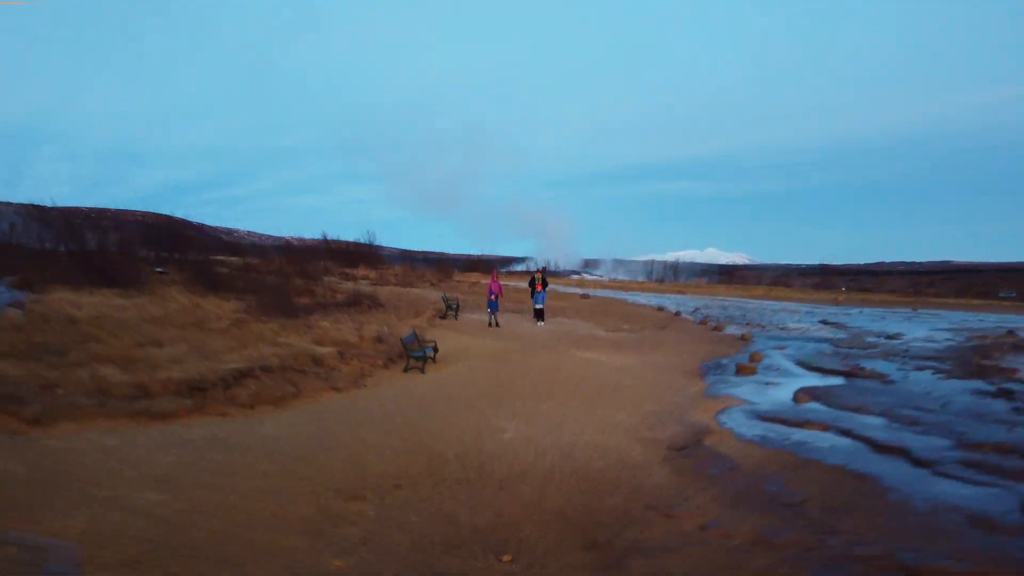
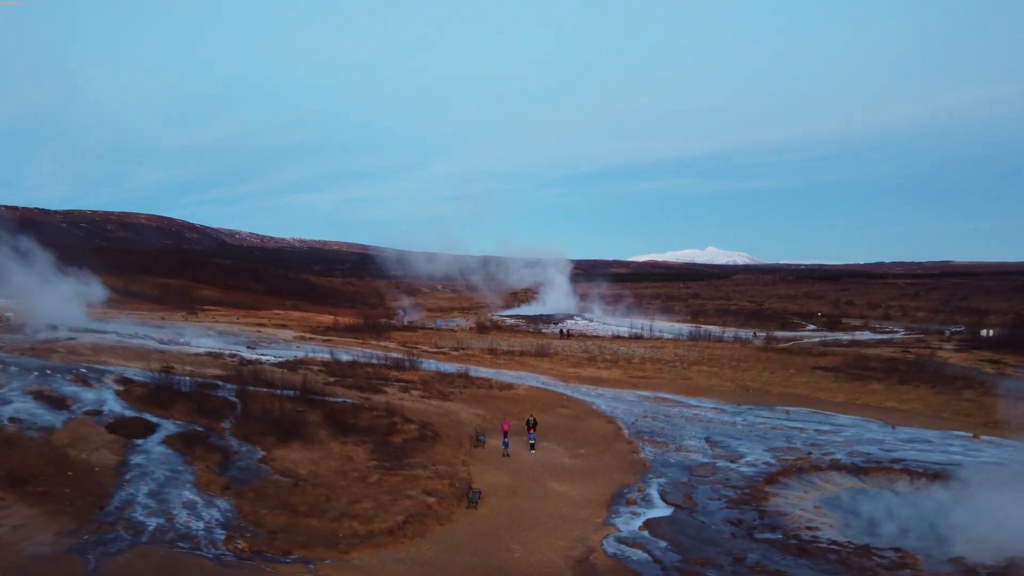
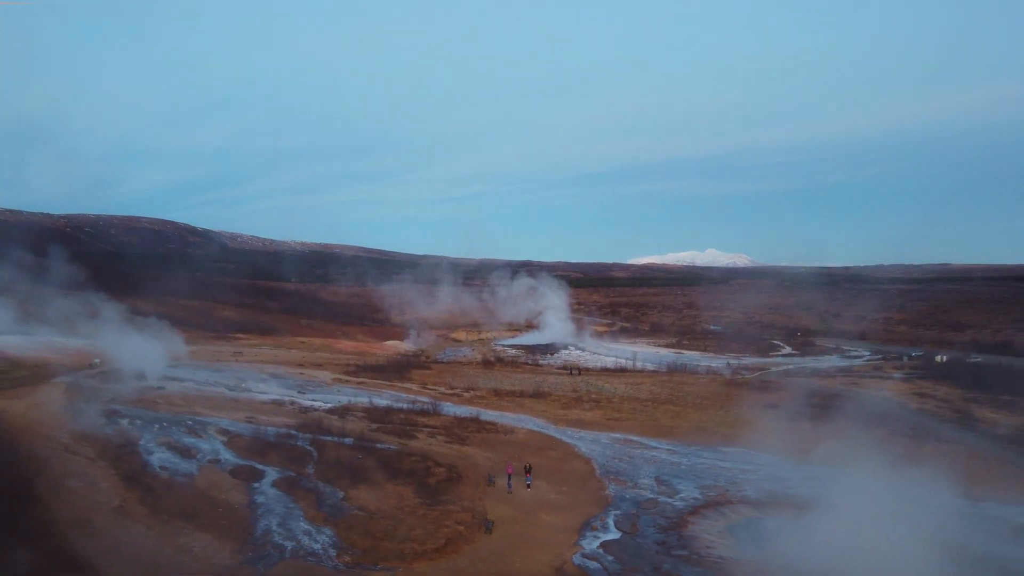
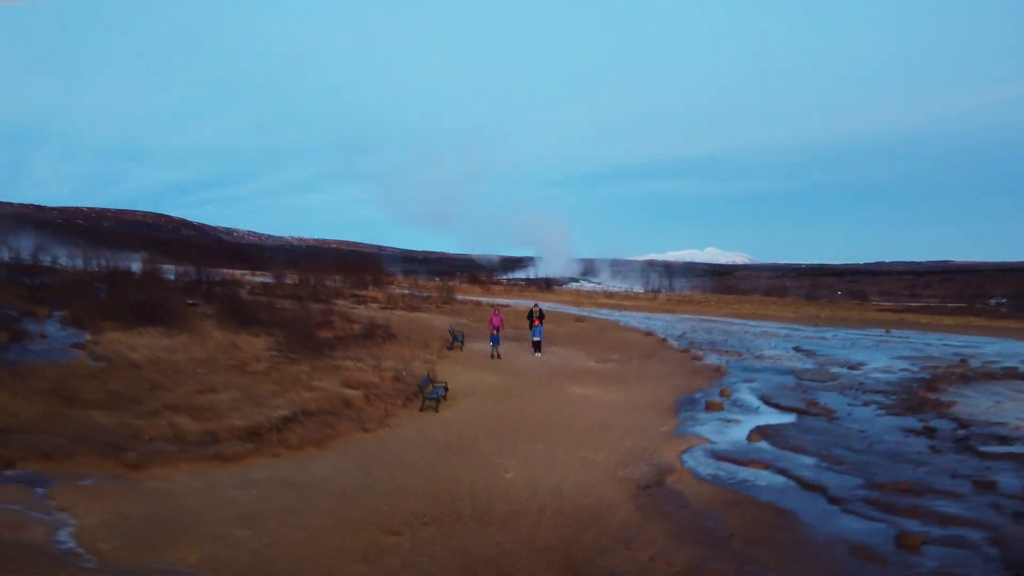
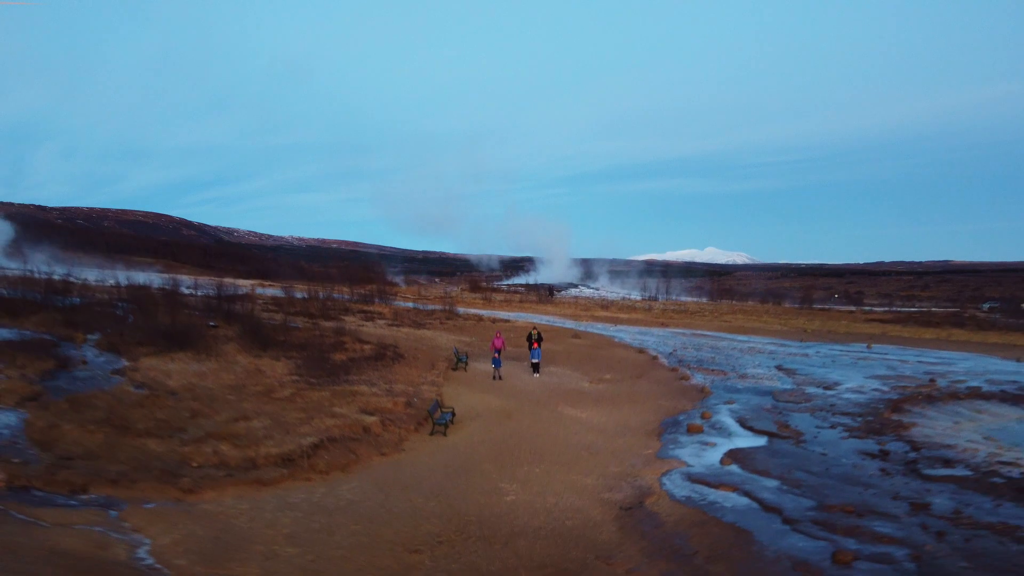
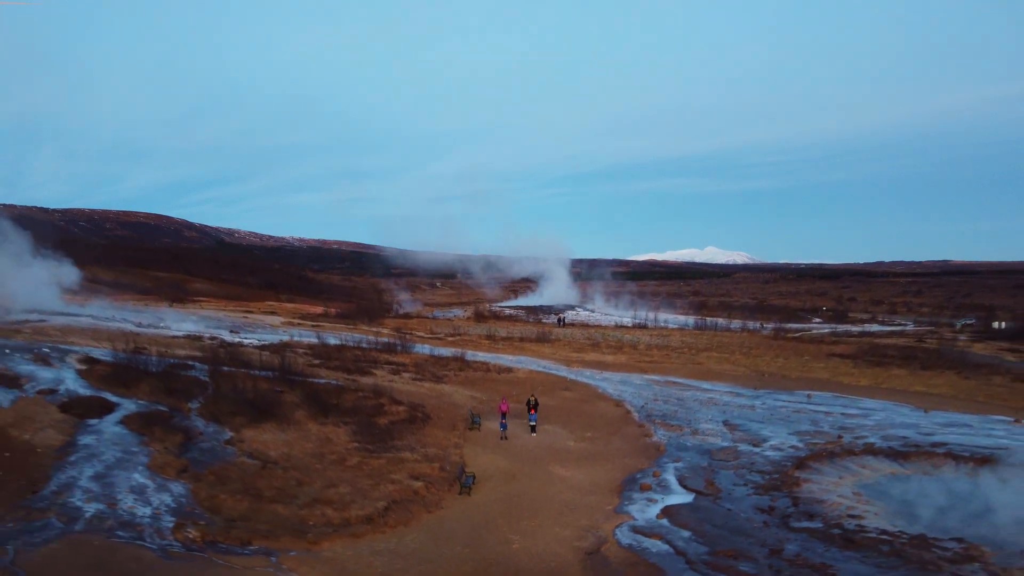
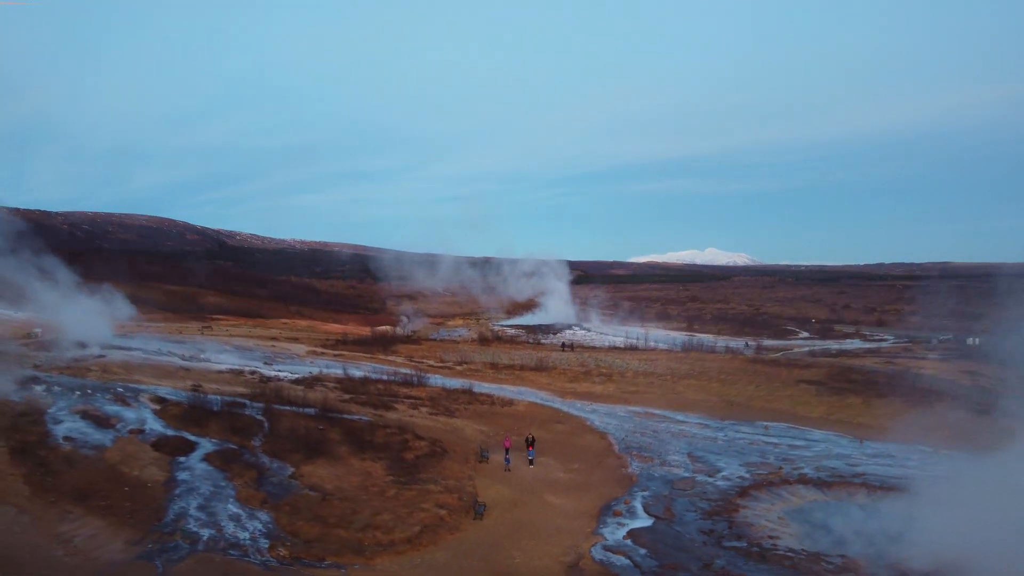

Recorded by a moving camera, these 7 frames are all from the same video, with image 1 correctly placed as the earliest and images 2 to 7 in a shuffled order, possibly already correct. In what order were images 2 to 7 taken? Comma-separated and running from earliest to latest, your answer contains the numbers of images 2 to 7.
4, 5, 6, 2, 7, 3
